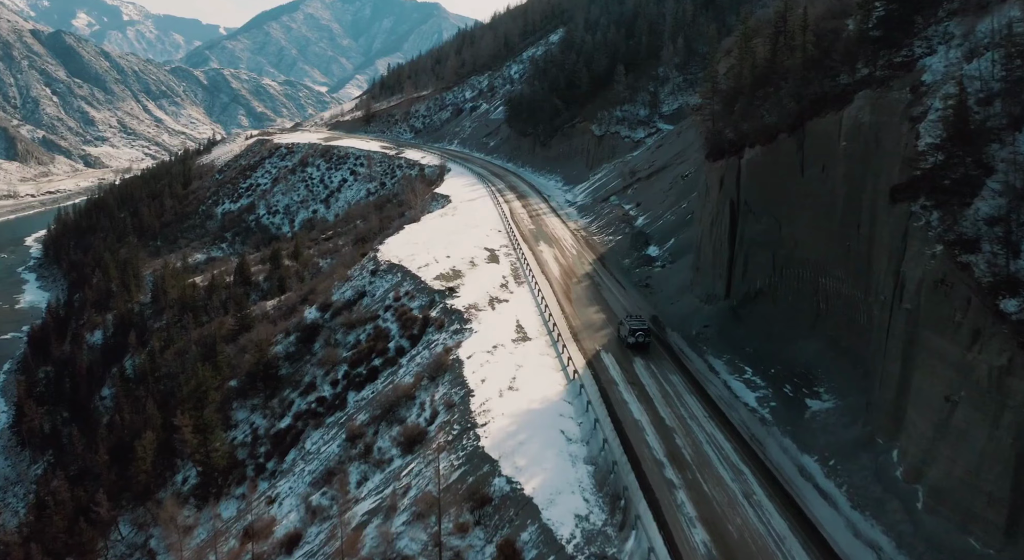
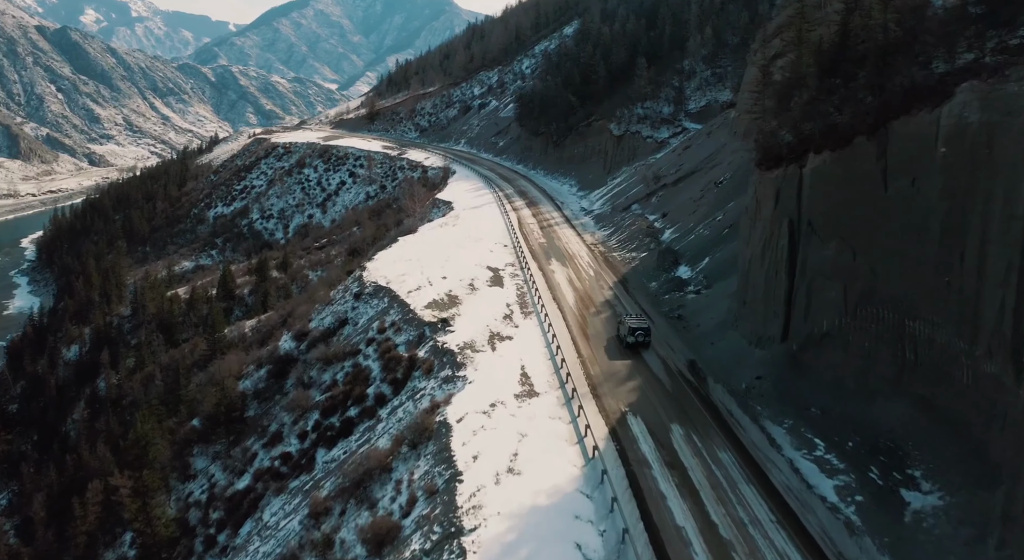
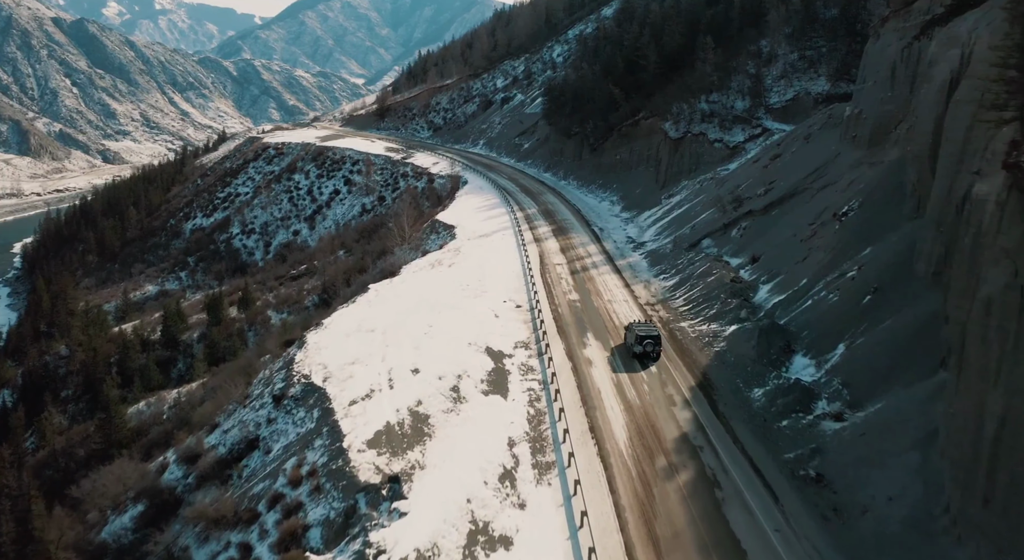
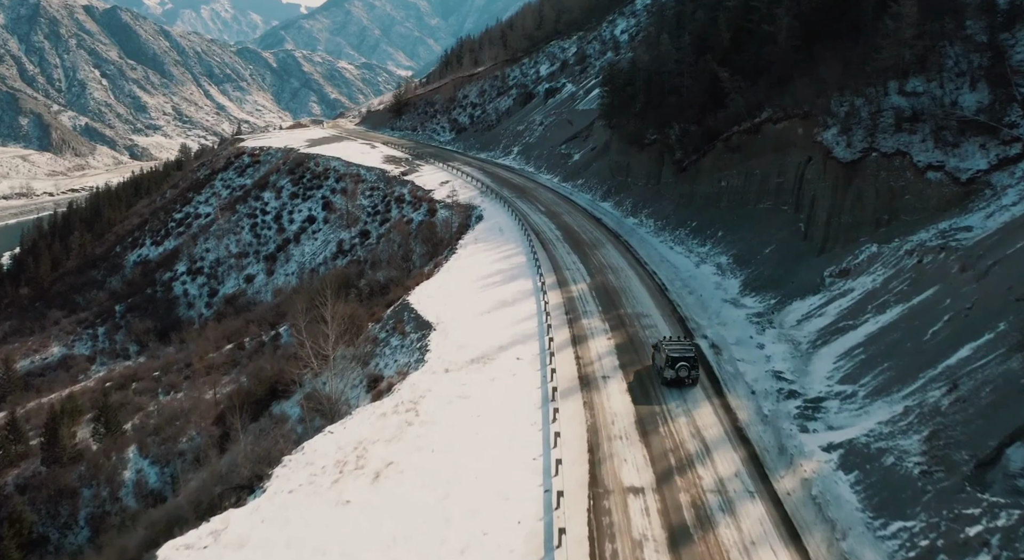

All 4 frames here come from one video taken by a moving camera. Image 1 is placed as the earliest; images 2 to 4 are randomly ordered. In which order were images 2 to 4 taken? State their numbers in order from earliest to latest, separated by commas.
2, 3, 4
